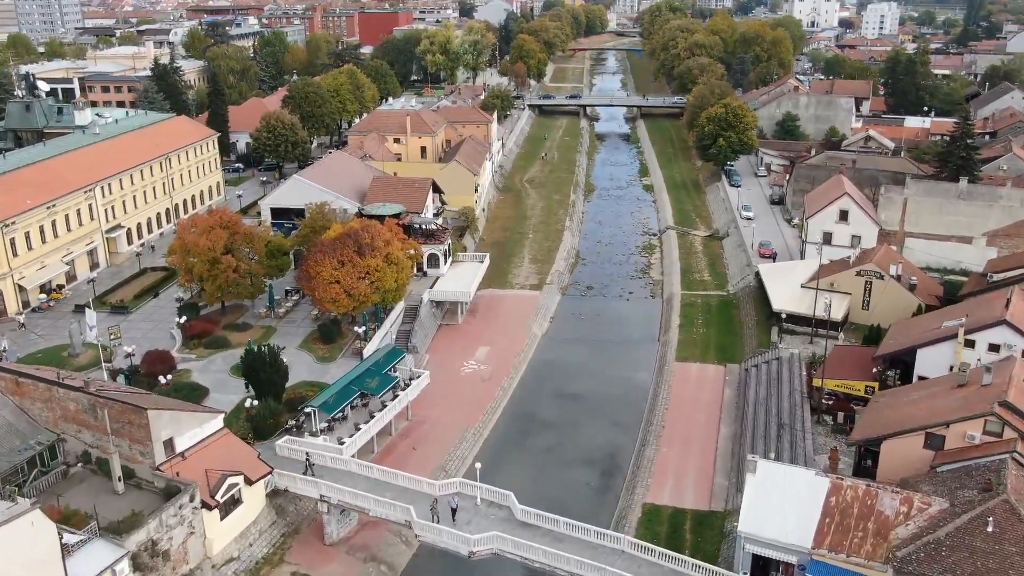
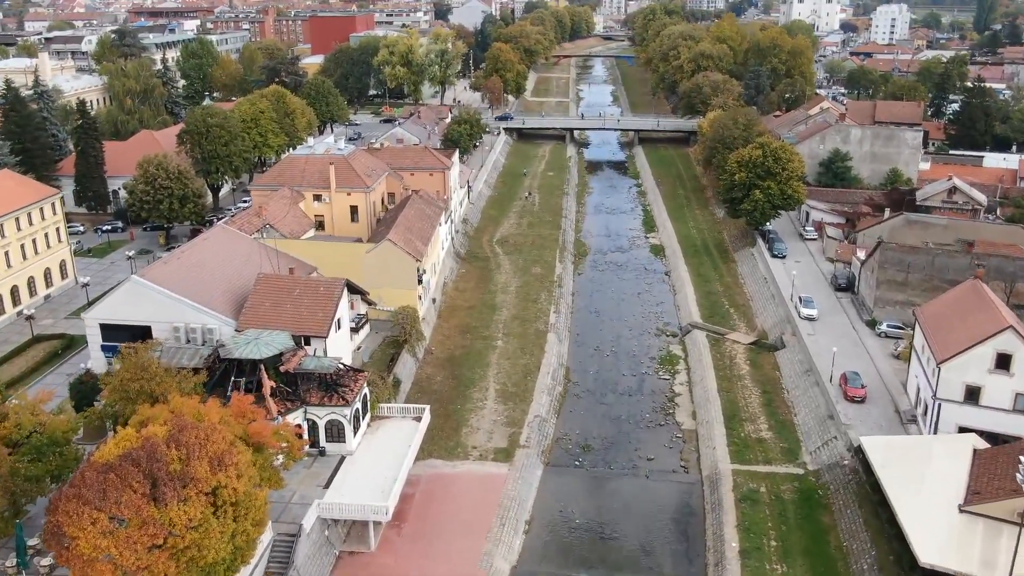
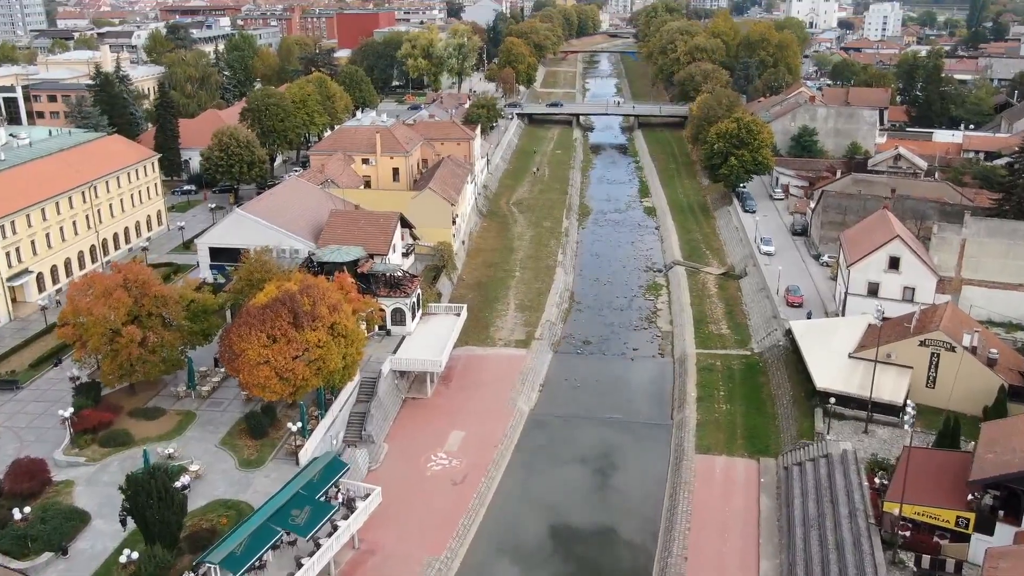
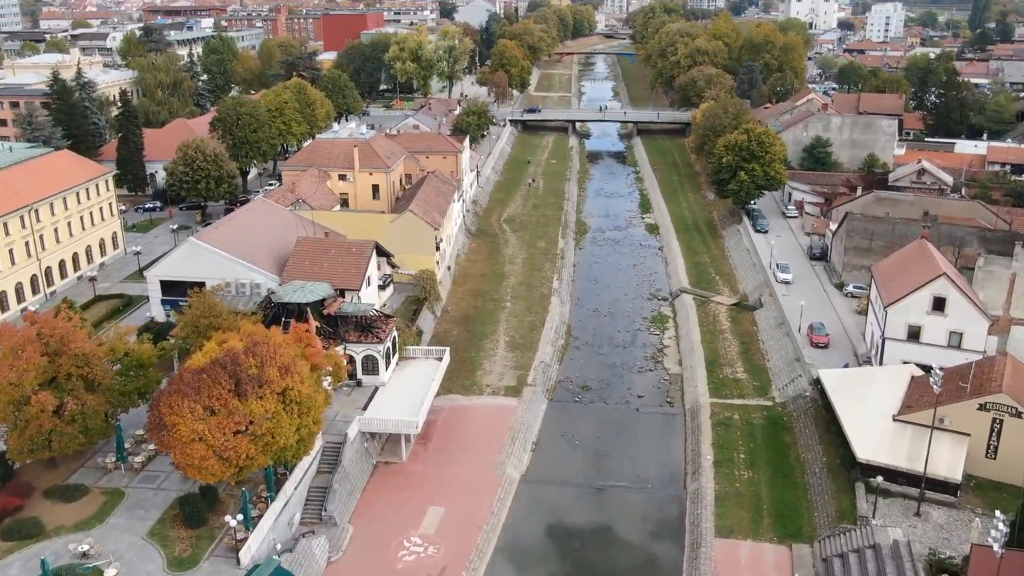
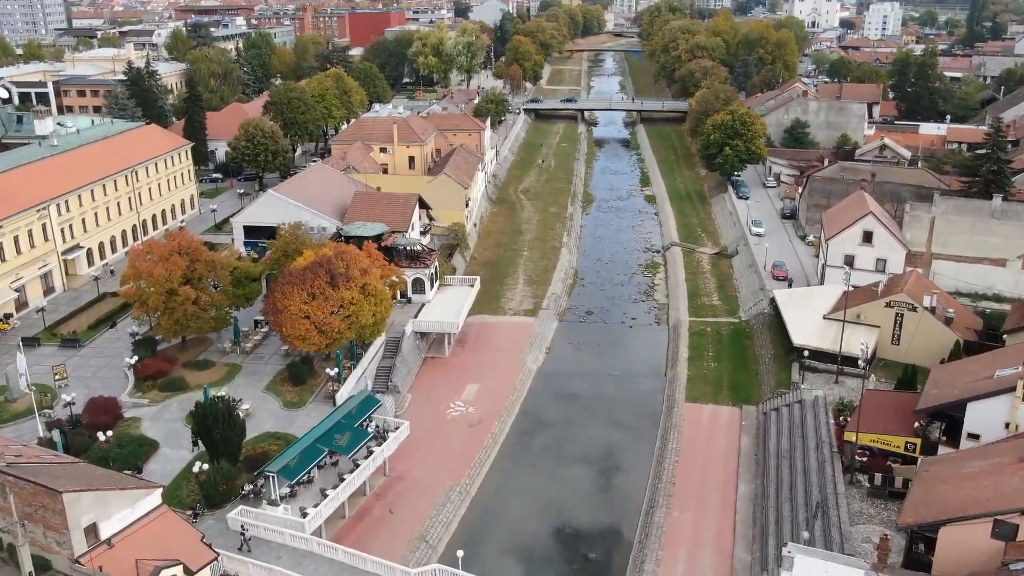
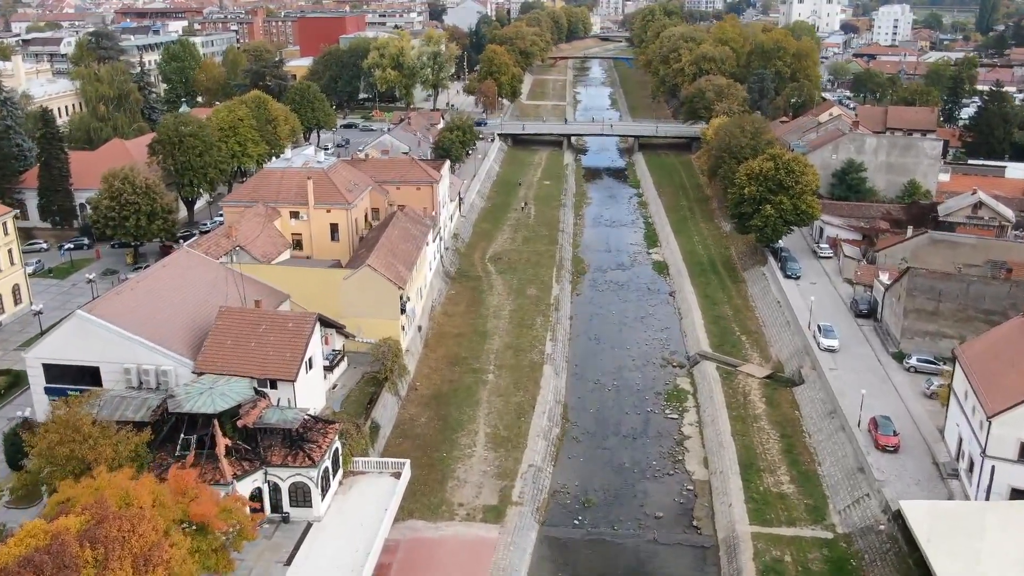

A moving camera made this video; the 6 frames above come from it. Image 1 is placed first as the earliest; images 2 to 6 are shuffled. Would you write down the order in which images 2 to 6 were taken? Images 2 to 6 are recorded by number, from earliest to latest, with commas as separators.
5, 3, 4, 2, 6
